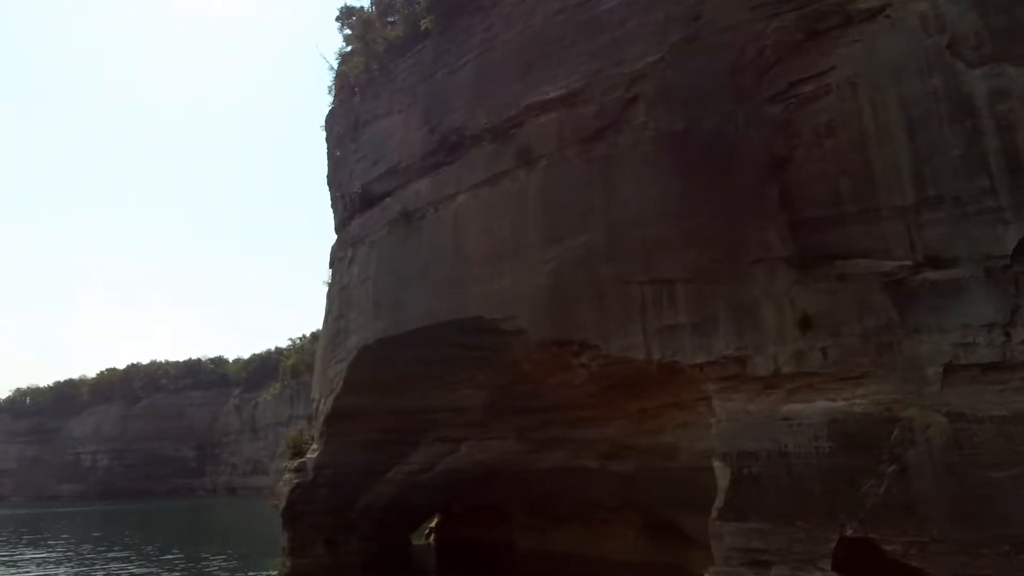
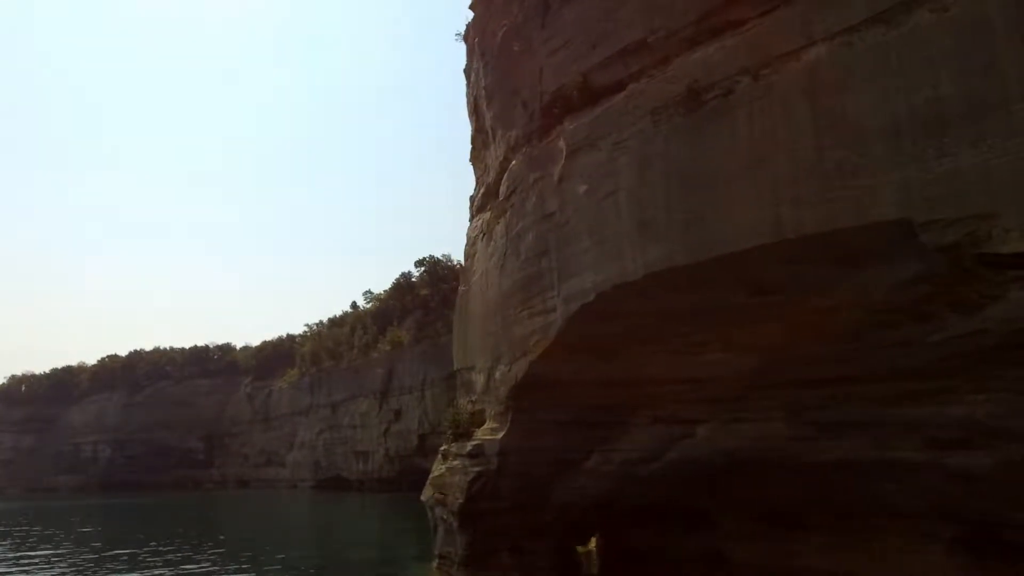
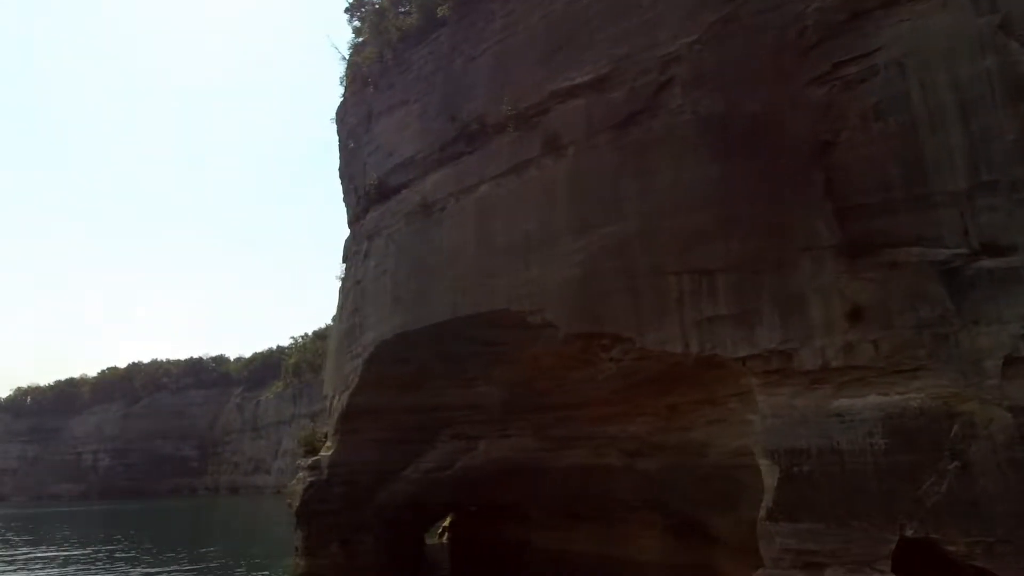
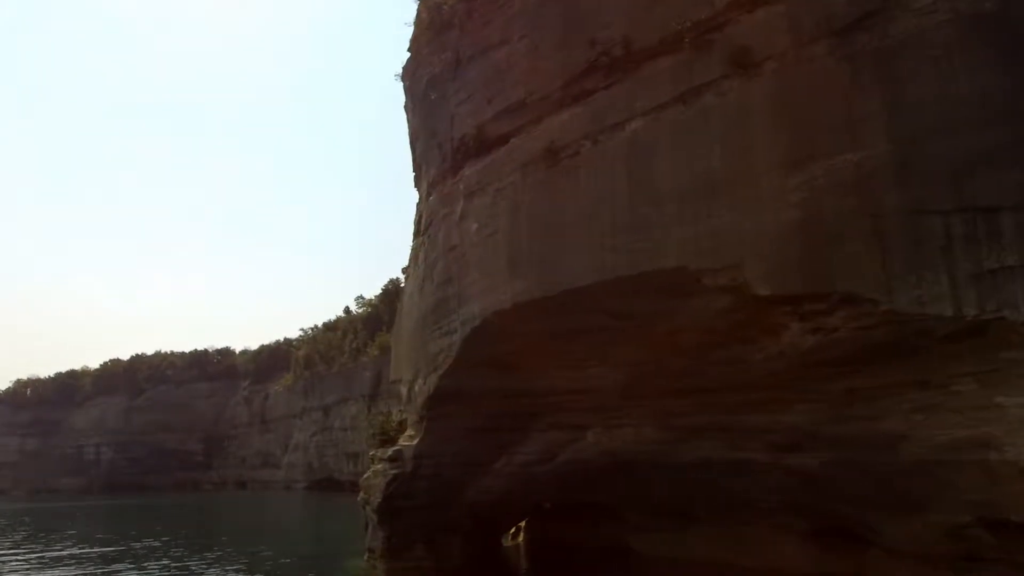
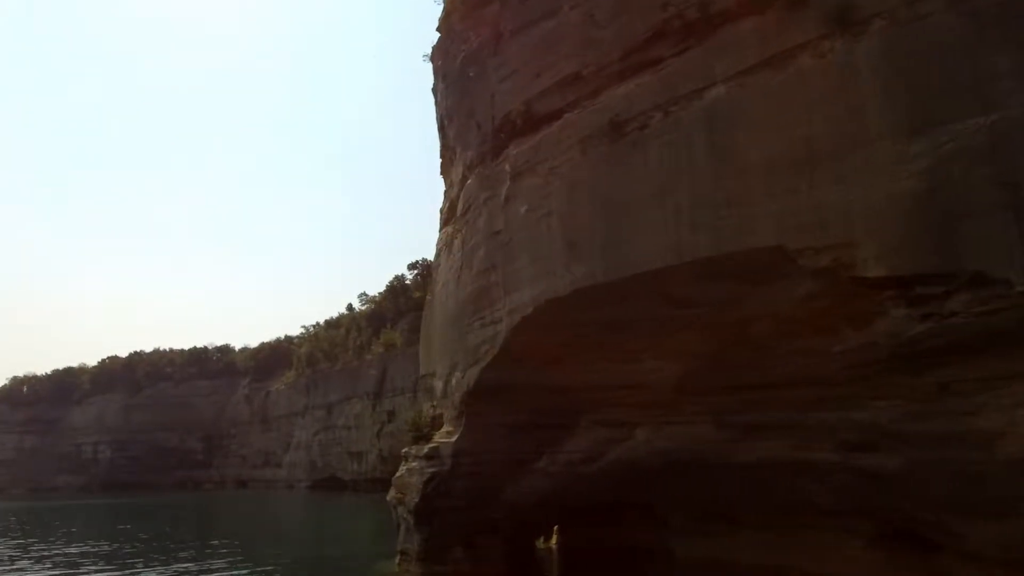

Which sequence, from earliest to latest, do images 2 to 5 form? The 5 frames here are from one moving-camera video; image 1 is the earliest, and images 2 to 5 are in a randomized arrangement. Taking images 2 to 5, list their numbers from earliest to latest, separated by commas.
3, 4, 5, 2
